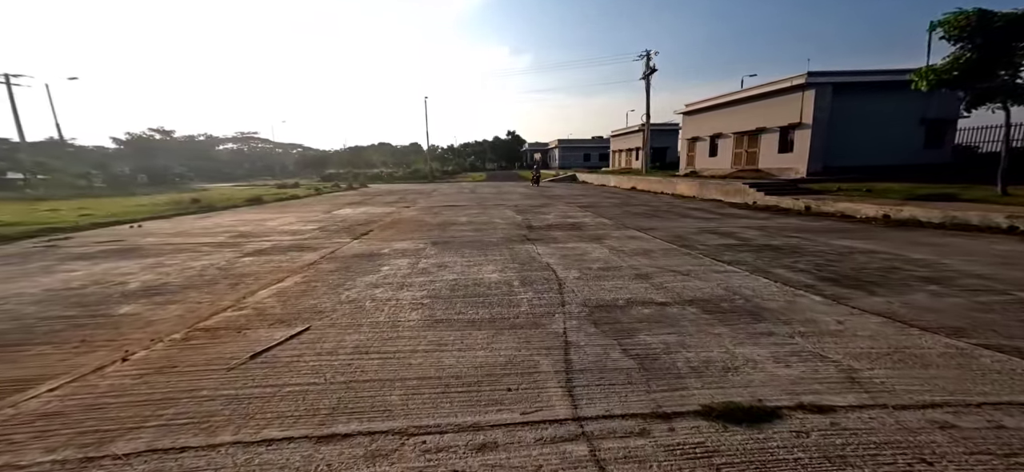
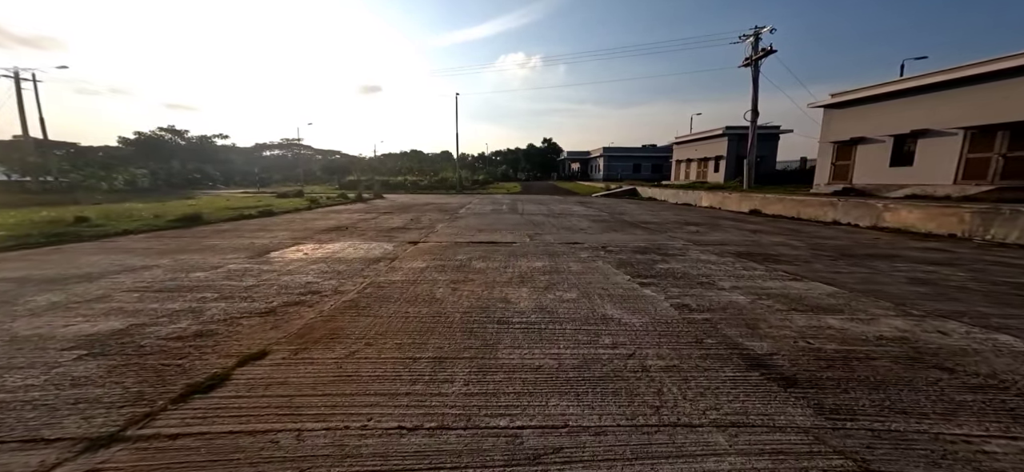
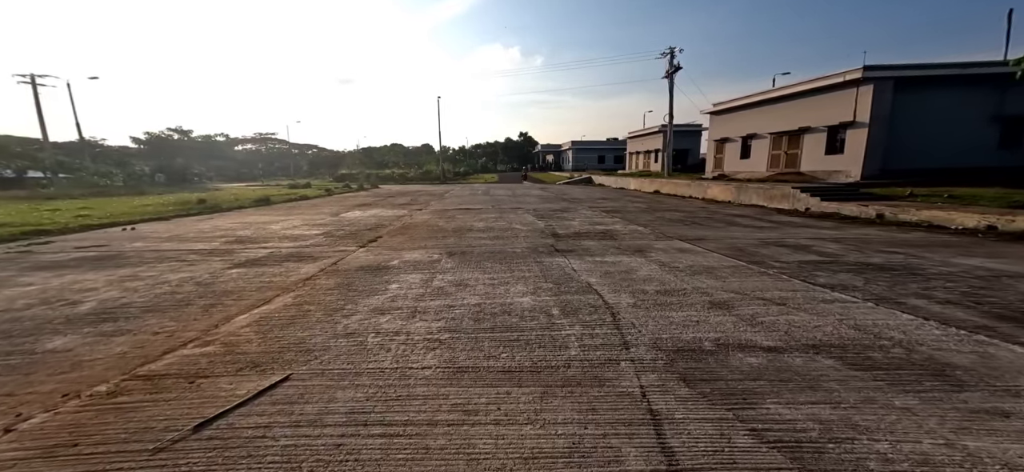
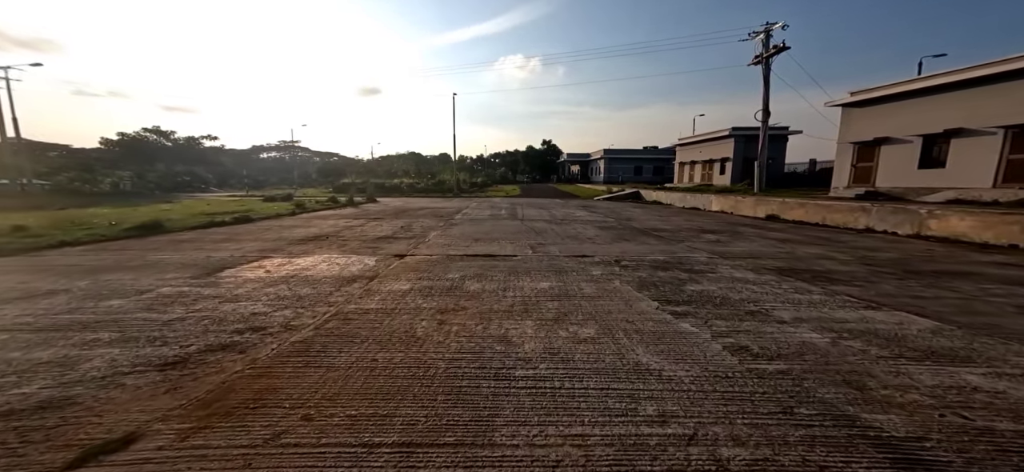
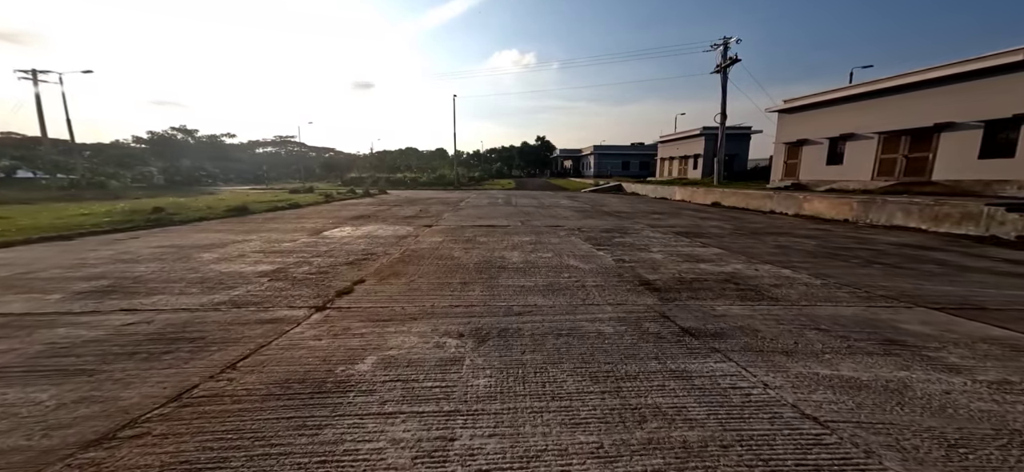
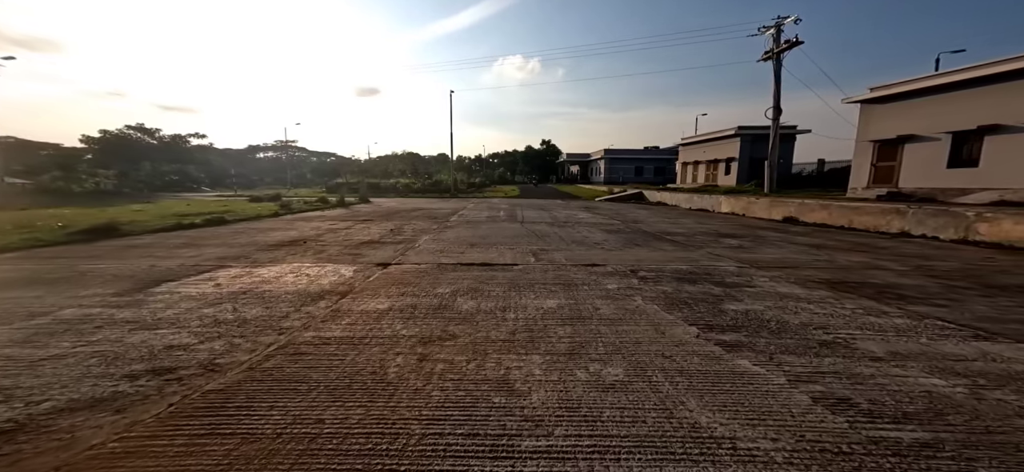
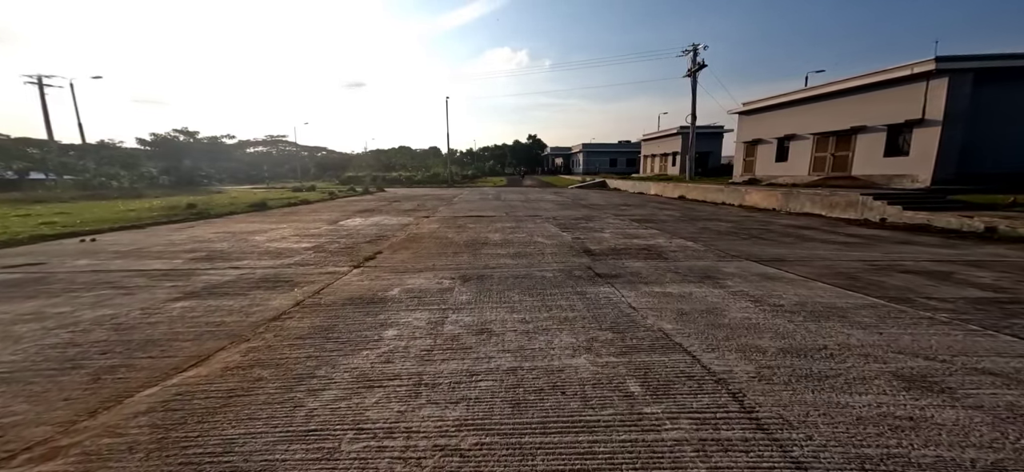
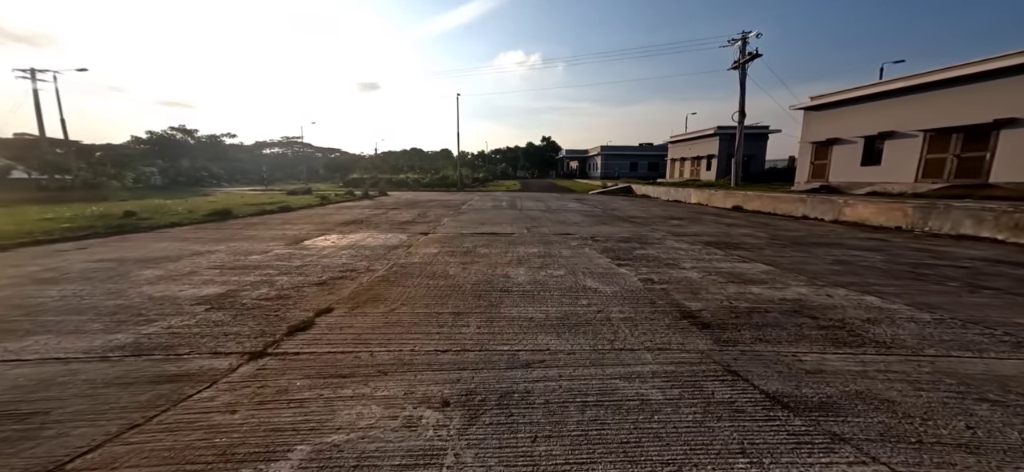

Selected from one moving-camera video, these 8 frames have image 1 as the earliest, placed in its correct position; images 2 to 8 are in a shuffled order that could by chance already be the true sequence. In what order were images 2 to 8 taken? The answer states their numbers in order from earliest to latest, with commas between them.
3, 7, 5, 8, 2, 4, 6
